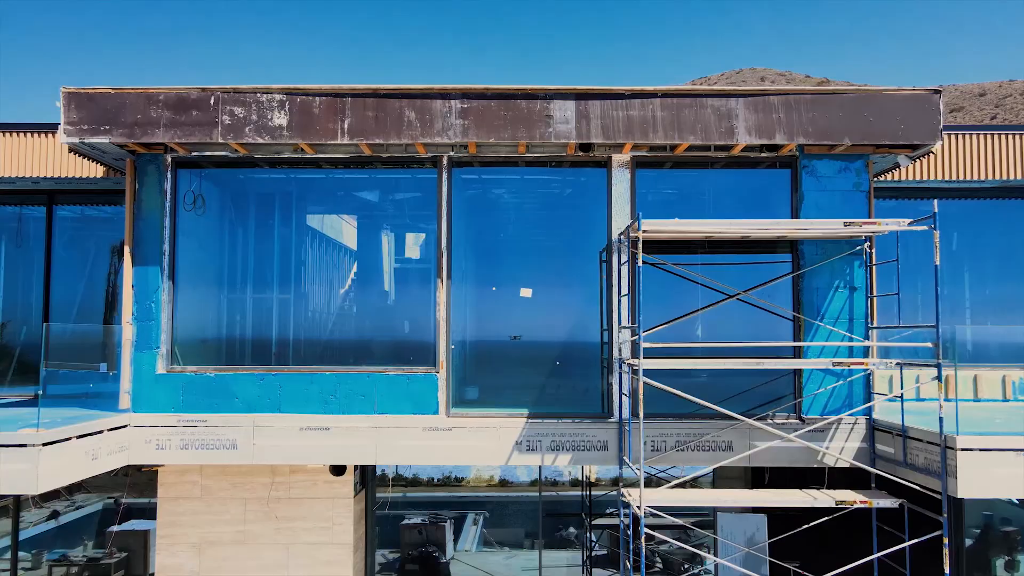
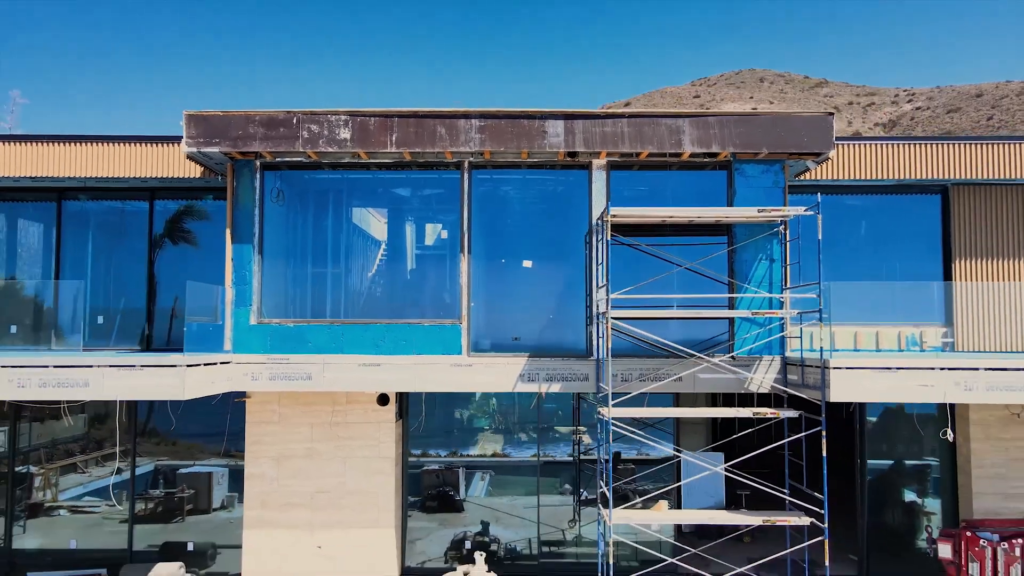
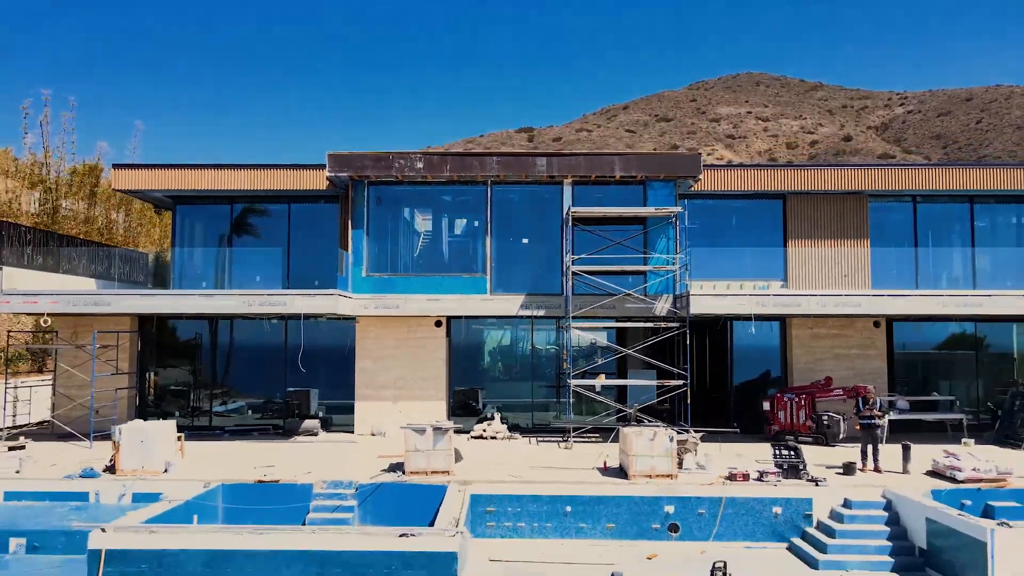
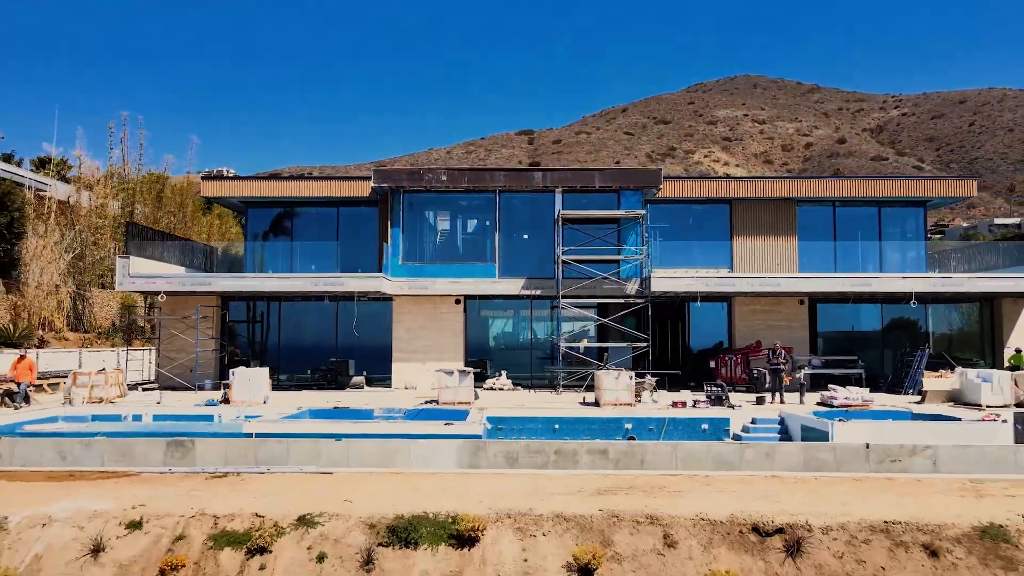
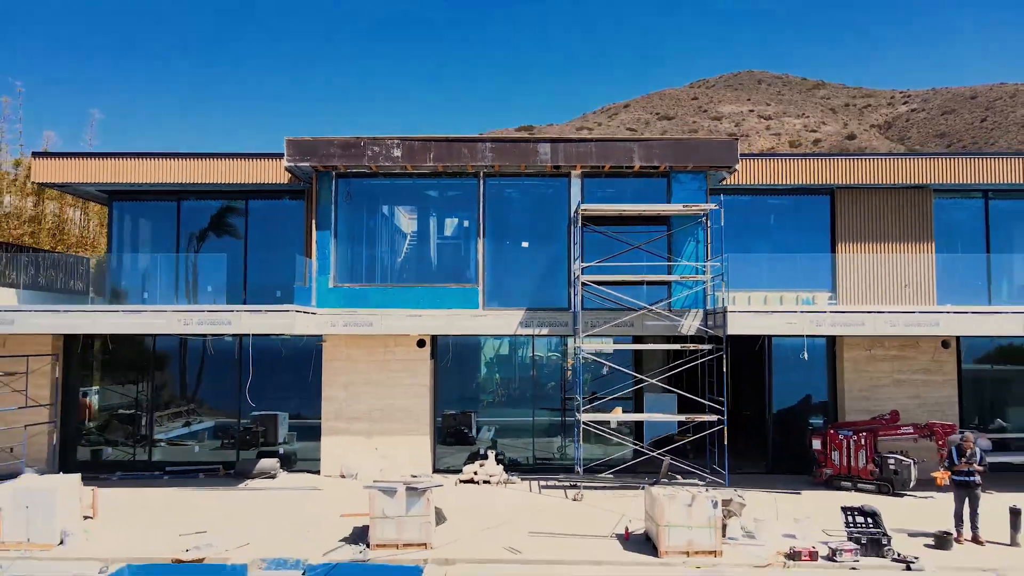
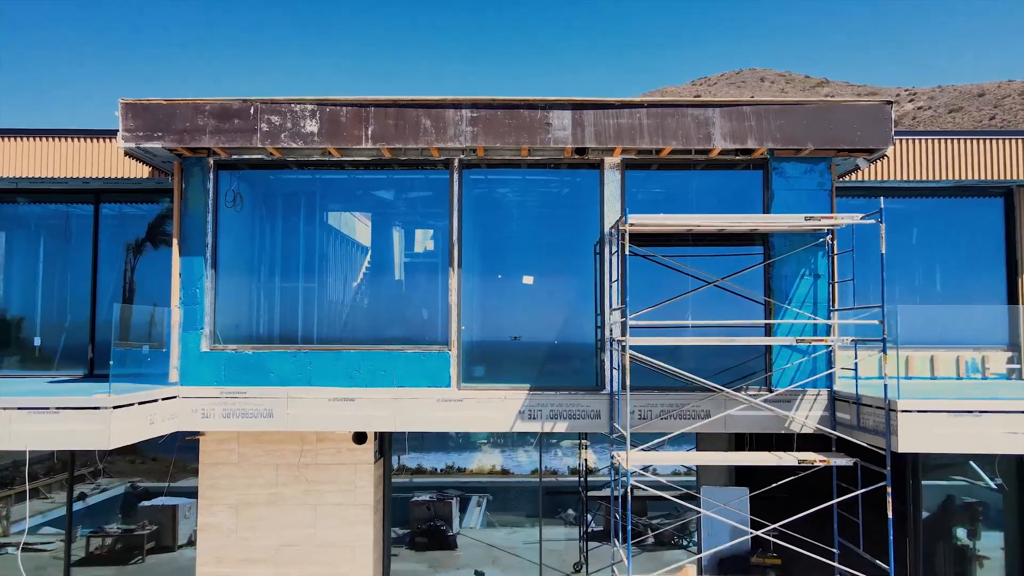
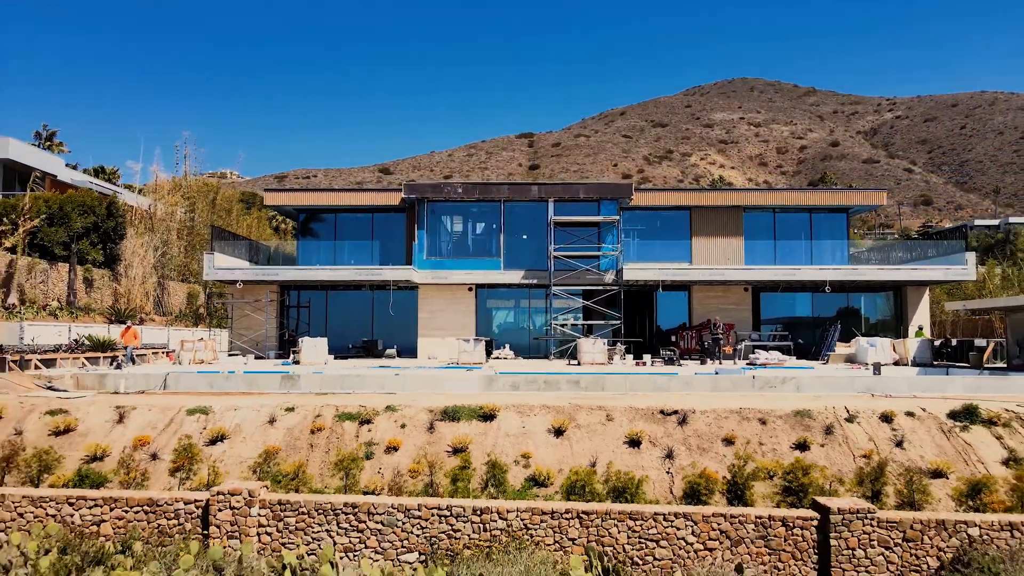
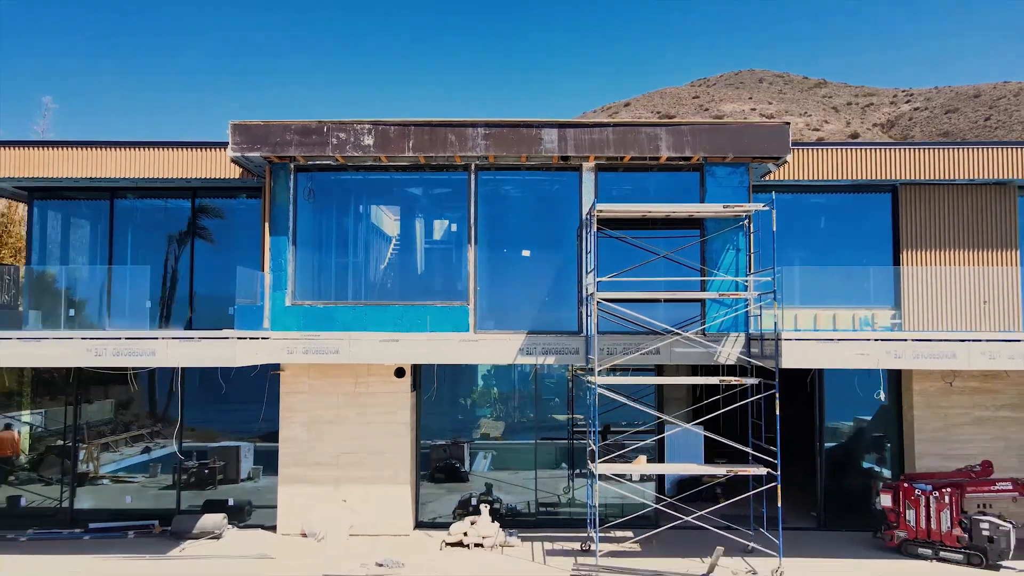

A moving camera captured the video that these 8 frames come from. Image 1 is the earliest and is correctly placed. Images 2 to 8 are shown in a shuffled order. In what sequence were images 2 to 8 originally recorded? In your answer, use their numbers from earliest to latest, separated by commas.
6, 2, 8, 5, 3, 4, 7
